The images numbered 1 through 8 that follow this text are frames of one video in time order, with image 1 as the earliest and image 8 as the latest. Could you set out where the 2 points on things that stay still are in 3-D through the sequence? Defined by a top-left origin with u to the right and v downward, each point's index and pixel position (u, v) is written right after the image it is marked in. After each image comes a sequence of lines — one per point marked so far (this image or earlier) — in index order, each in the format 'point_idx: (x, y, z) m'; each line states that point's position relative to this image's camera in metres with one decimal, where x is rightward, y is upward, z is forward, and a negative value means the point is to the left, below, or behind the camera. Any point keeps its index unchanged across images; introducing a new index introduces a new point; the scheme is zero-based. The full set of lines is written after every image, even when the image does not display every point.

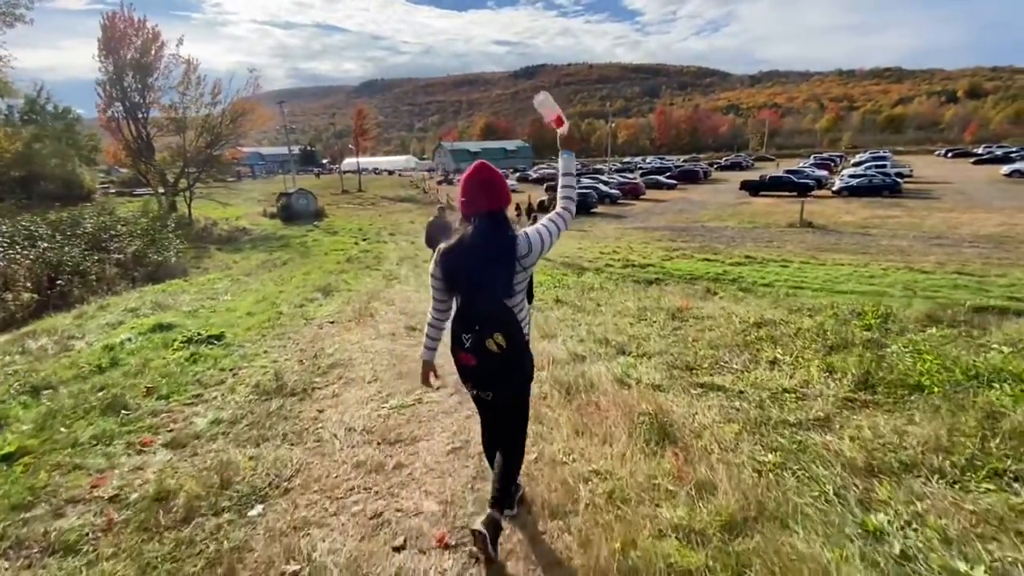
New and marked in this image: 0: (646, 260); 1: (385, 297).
0: (+5.2, +1.1, +18.9) m
1: (-2.3, -0.2, +8.9) m
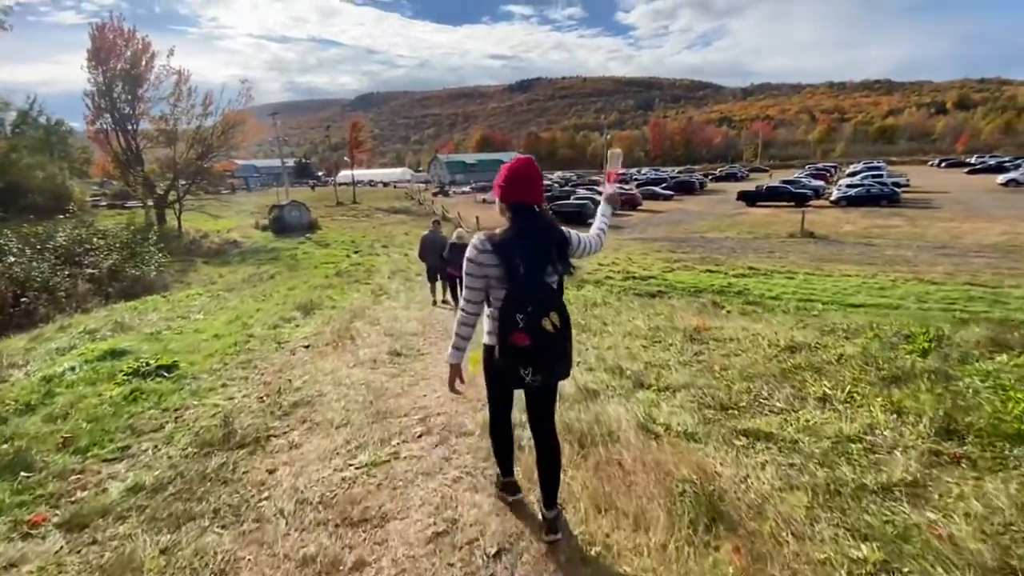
0: (+5.1, +0.7, +18.2) m
1: (-2.4, -0.5, +8.2) m
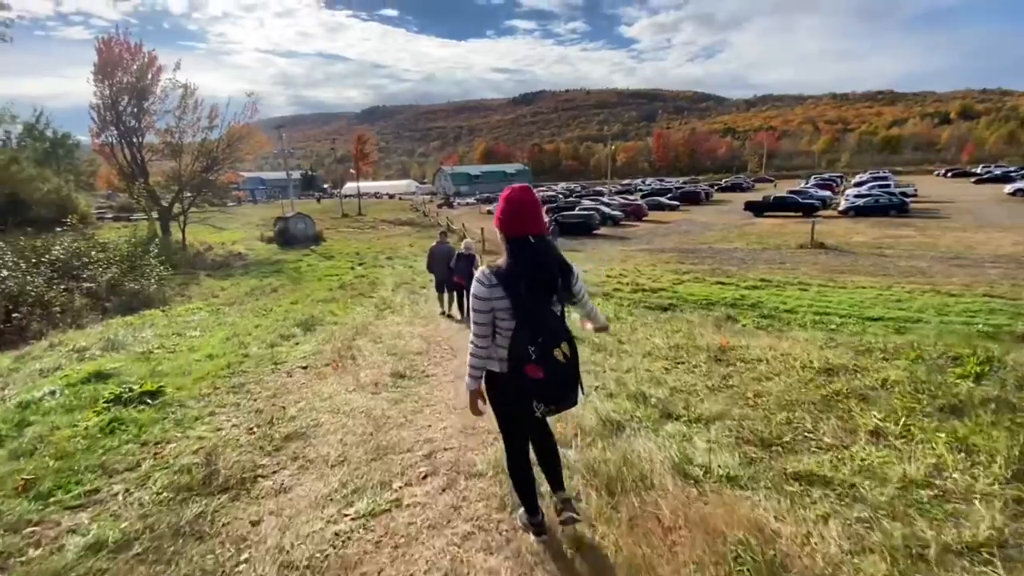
0: (+5.3, +0.2, +17.8) m
1: (-2.2, -0.7, +7.8) m
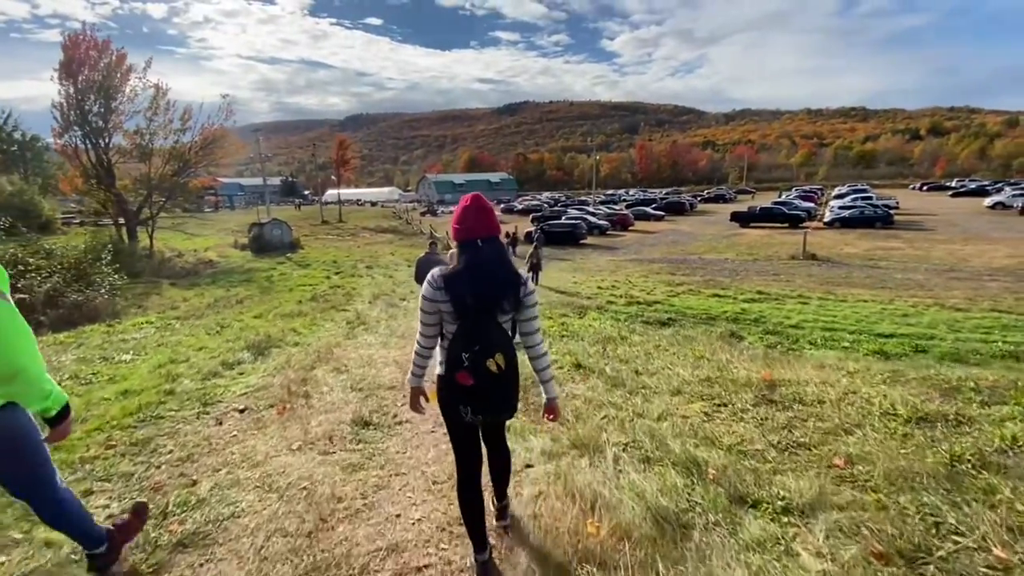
0: (+4.8, -0.3, +16.9) m
1: (-2.4, -0.9, +6.6) m
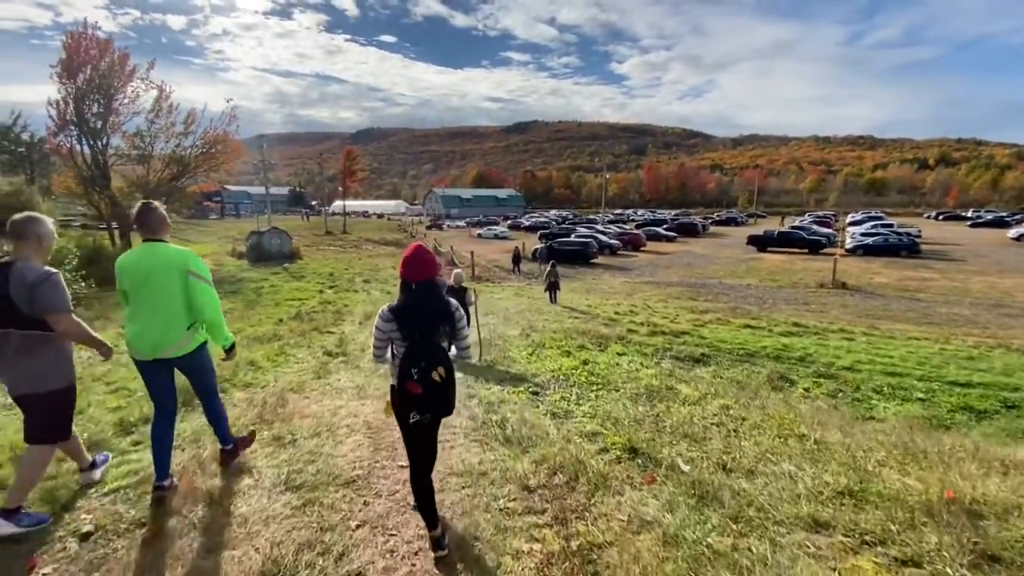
0: (+5.1, -1.1, +15.1) m
1: (-2.2, -1.2, +4.8) m
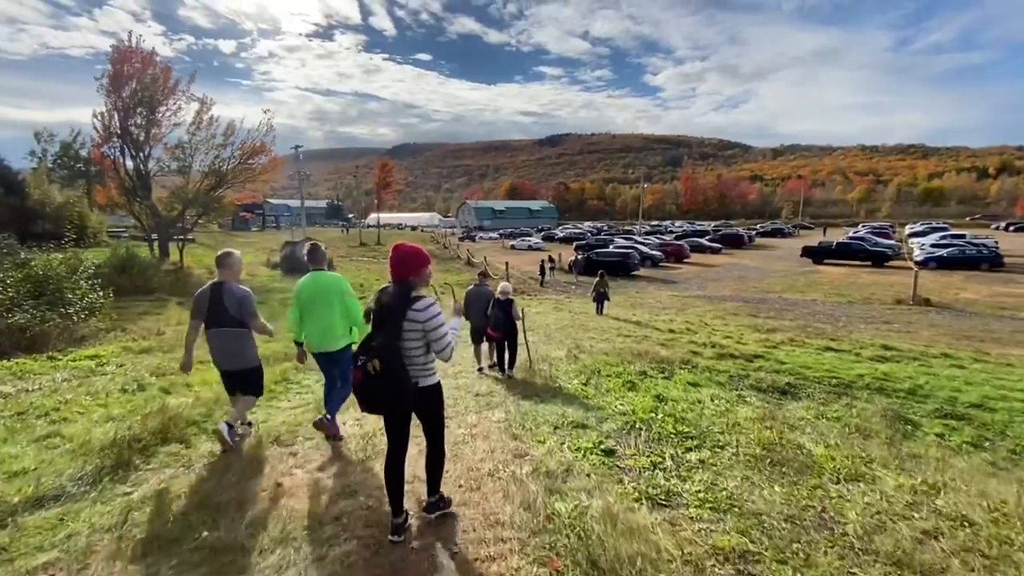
0: (+6.3, -1.5, +13.0) m
1: (-1.7, -1.3, +3.3) m
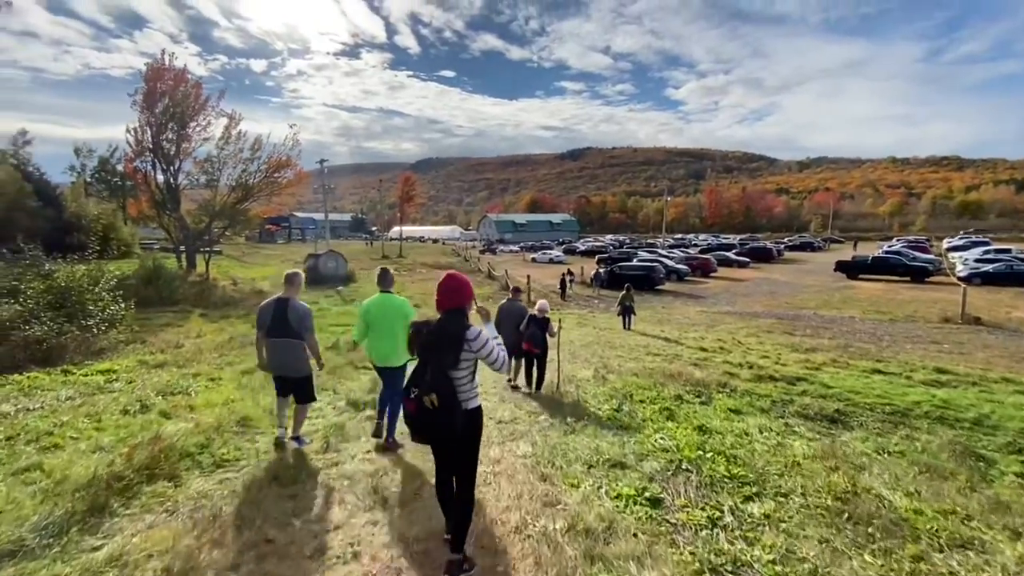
0: (+6.8, -2.0, +12.2) m
1: (-1.5, -1.4, +2.8) m
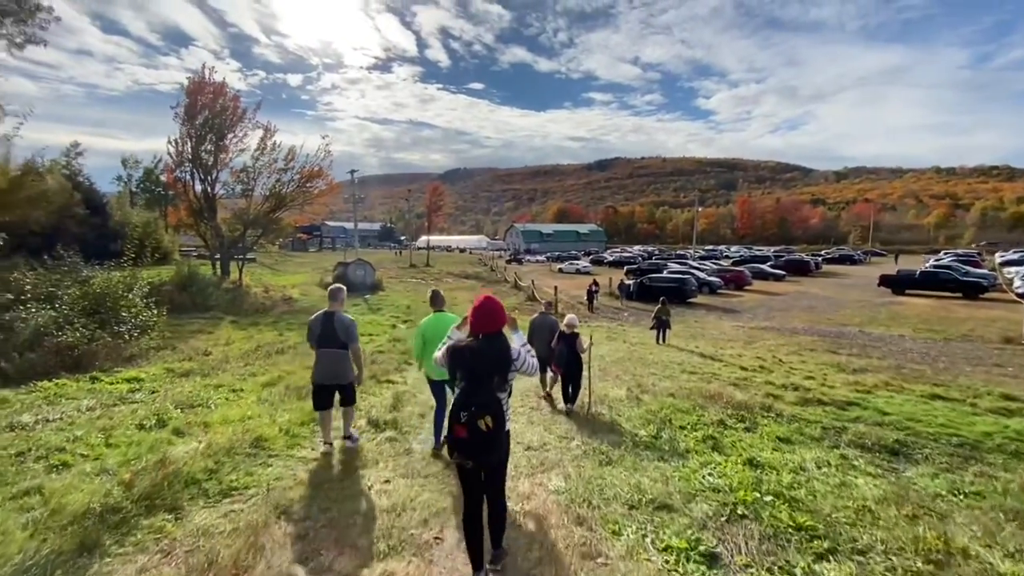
0: (+7.5, -2.4, +11.3) m
1: (-1.3, -1.5, +2.4) m
